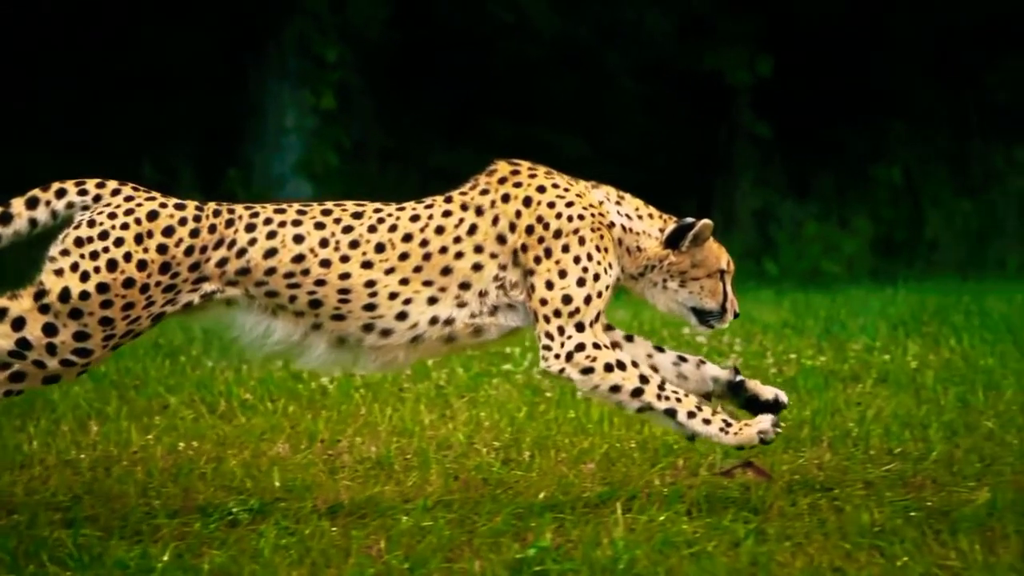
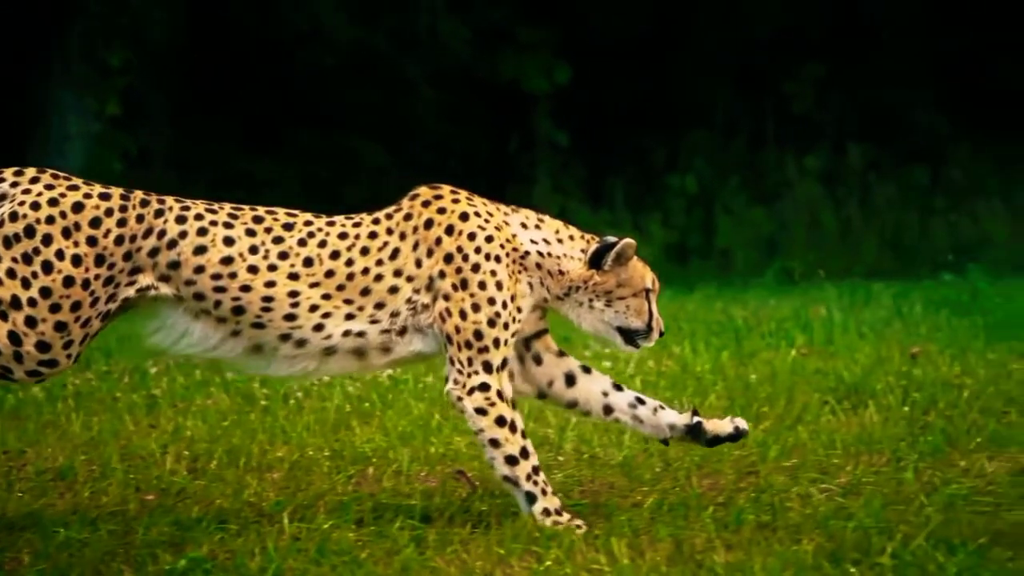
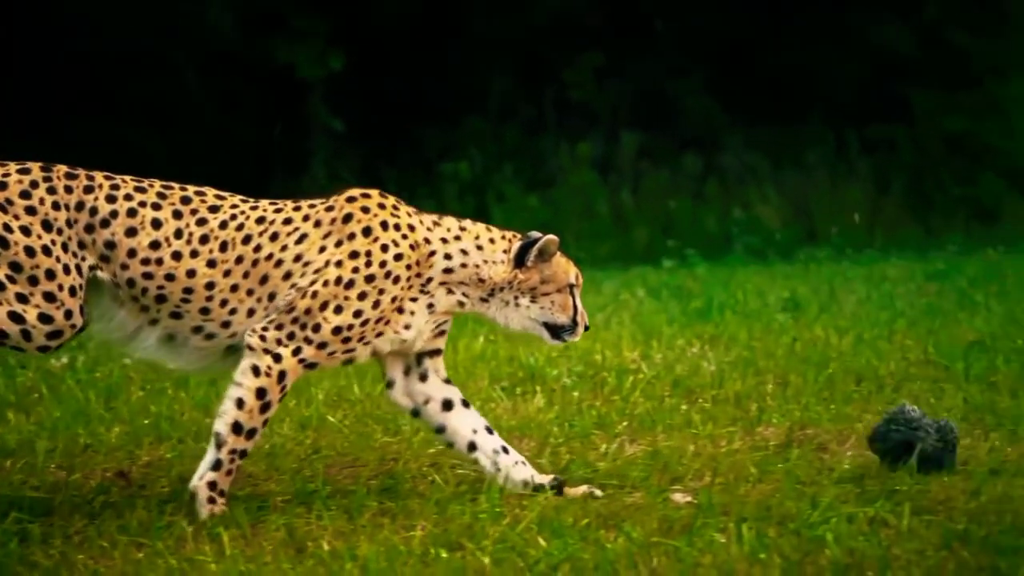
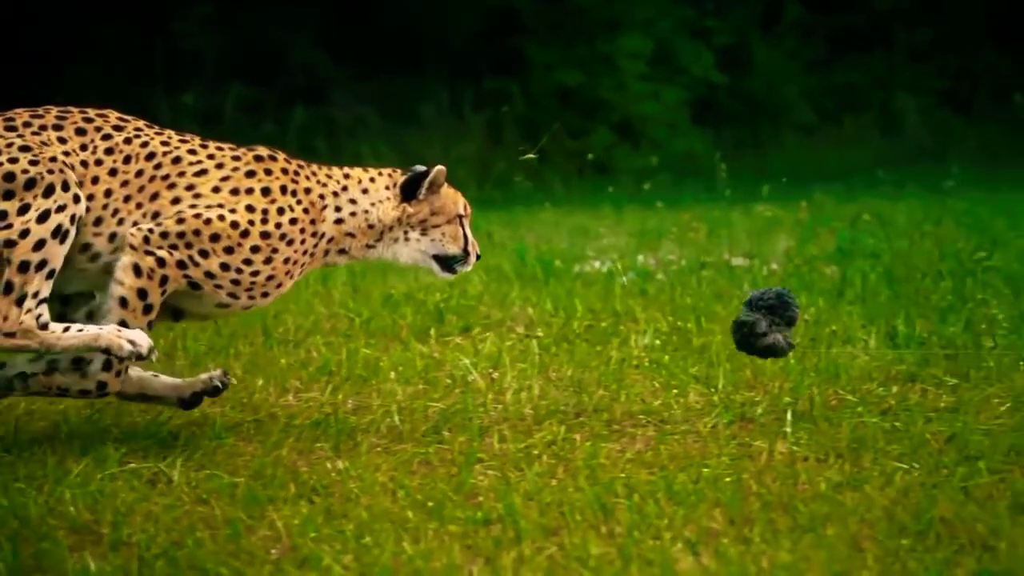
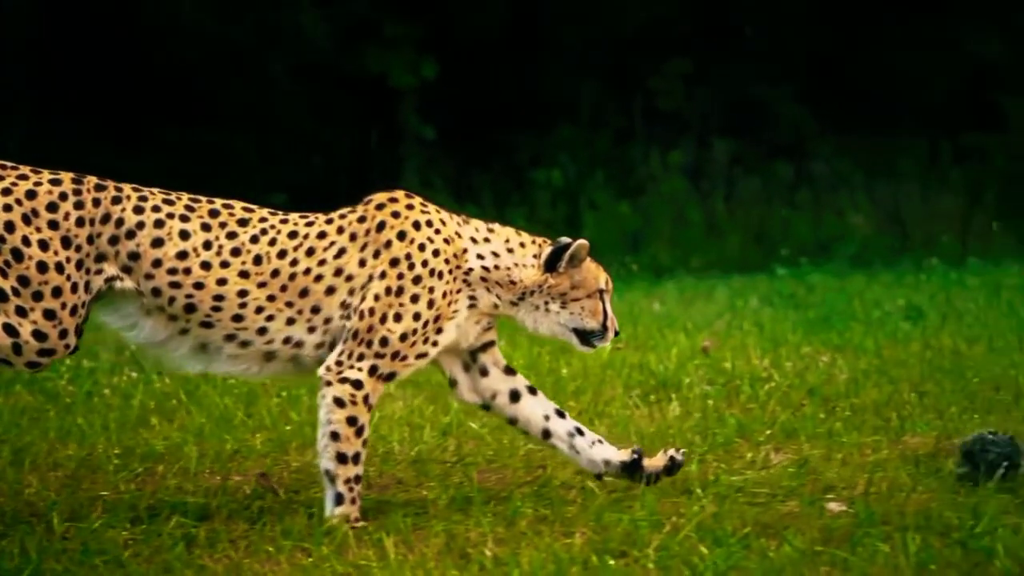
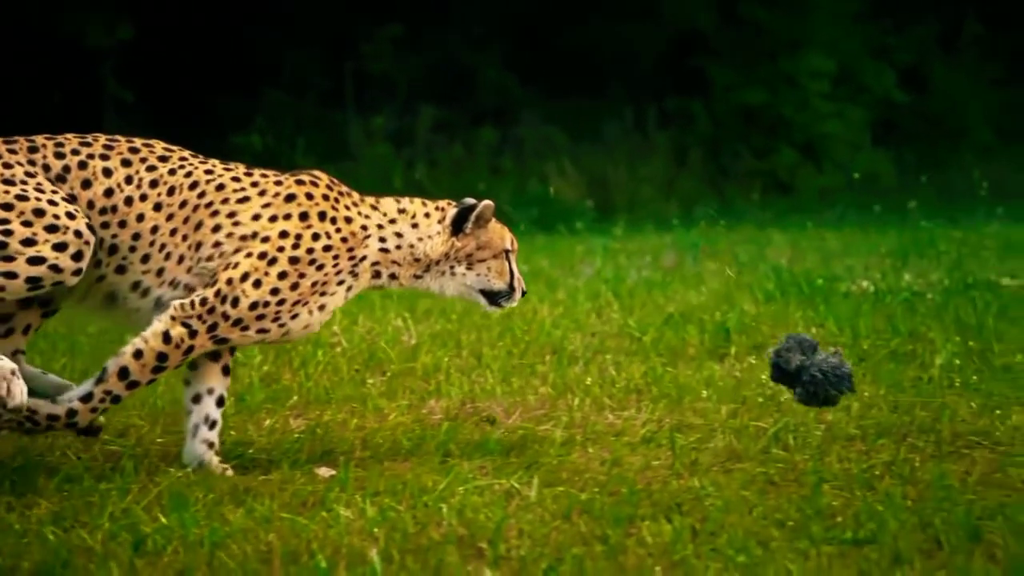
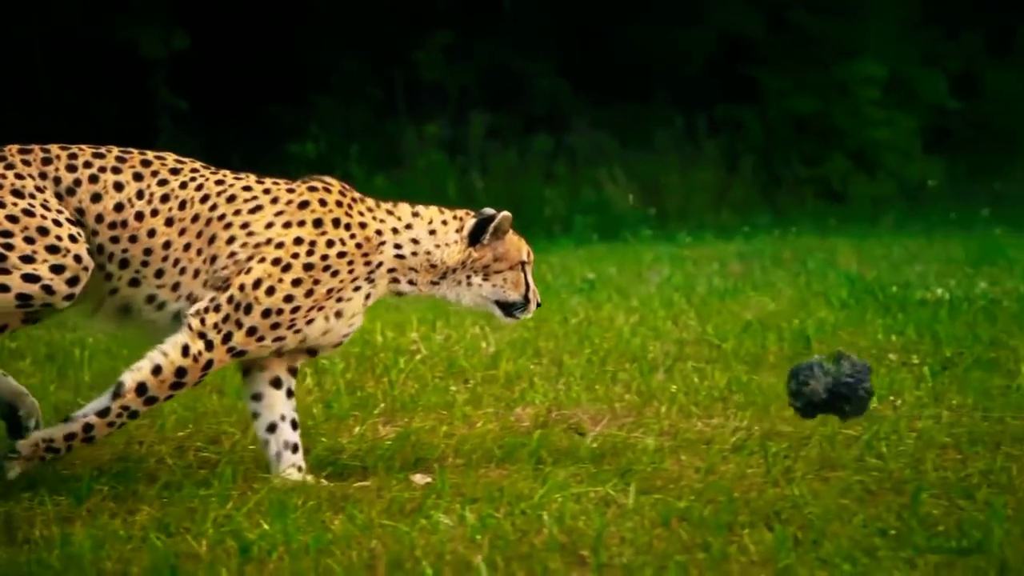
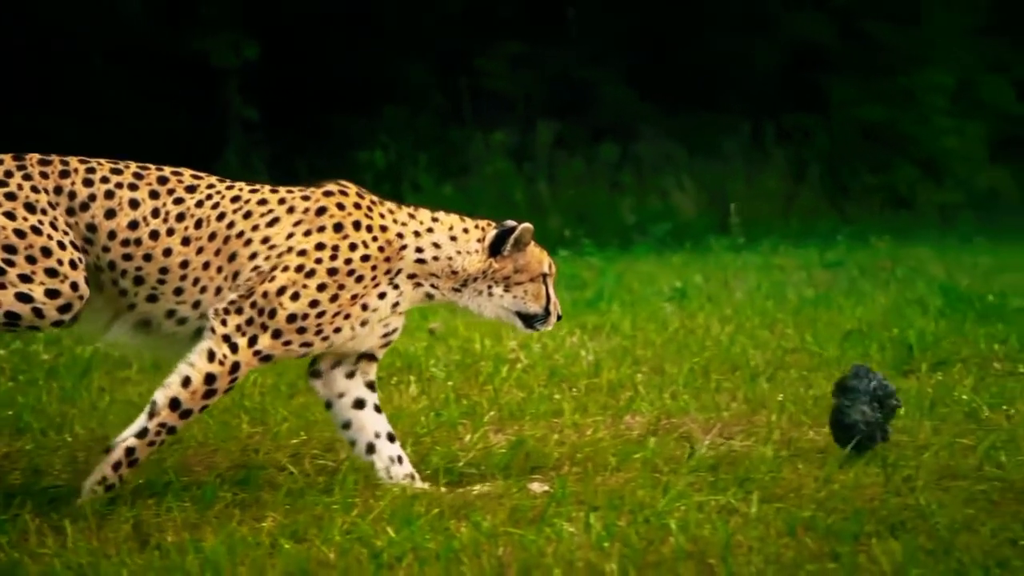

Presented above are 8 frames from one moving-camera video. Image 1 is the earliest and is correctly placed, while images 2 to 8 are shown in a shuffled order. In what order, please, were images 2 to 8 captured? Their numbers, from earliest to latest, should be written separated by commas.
2, 5, 3, 8, 7, 6, 4
